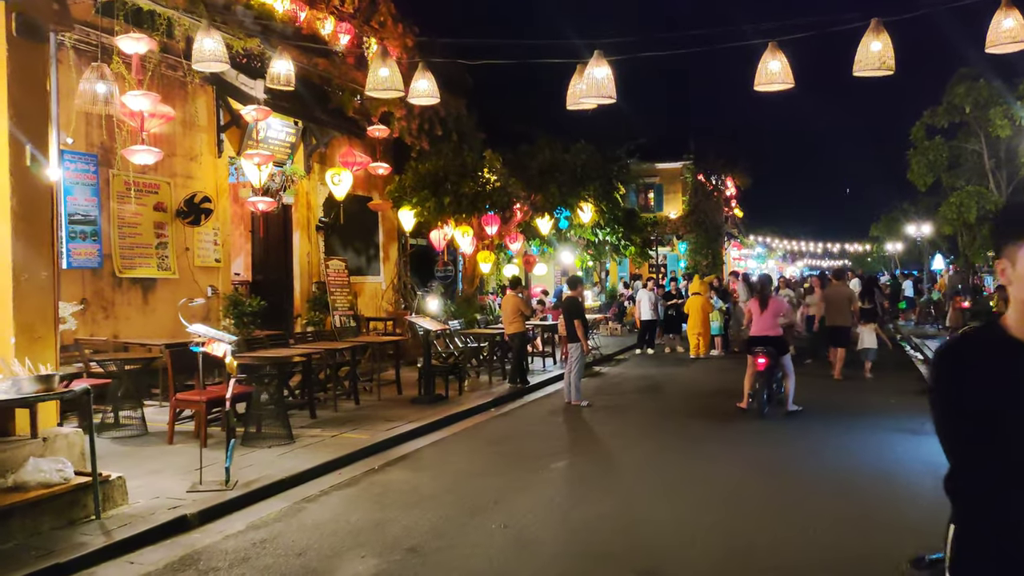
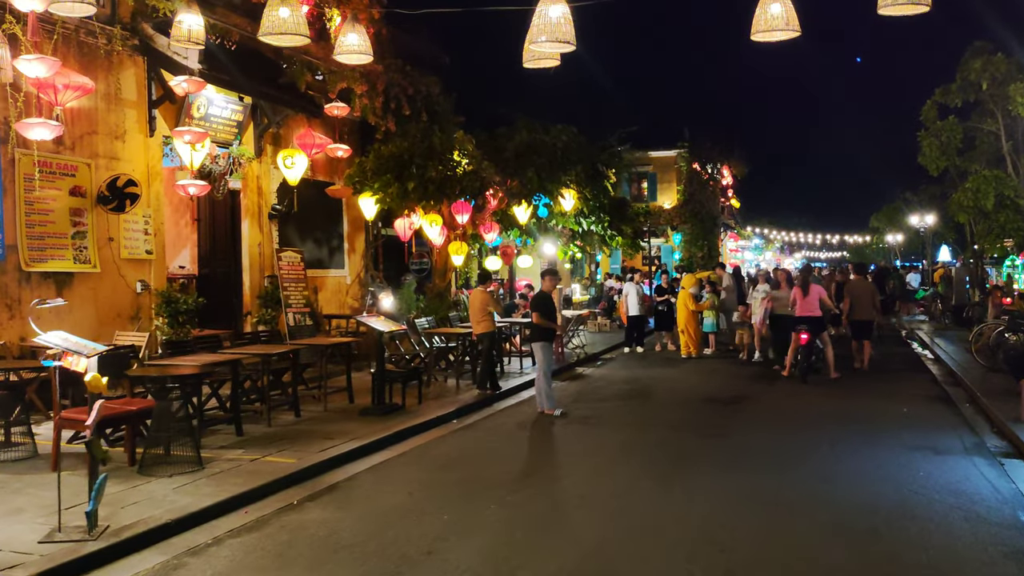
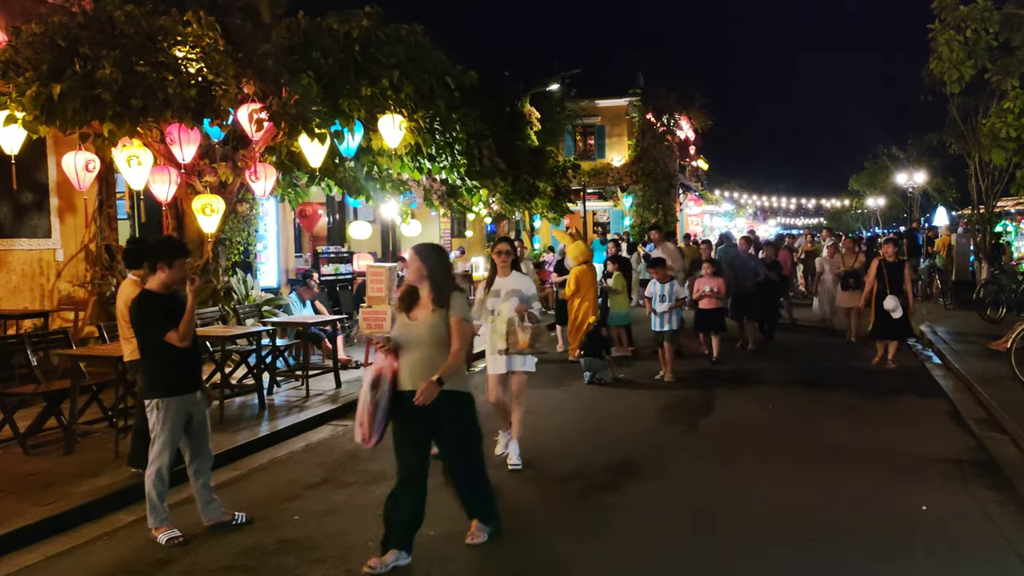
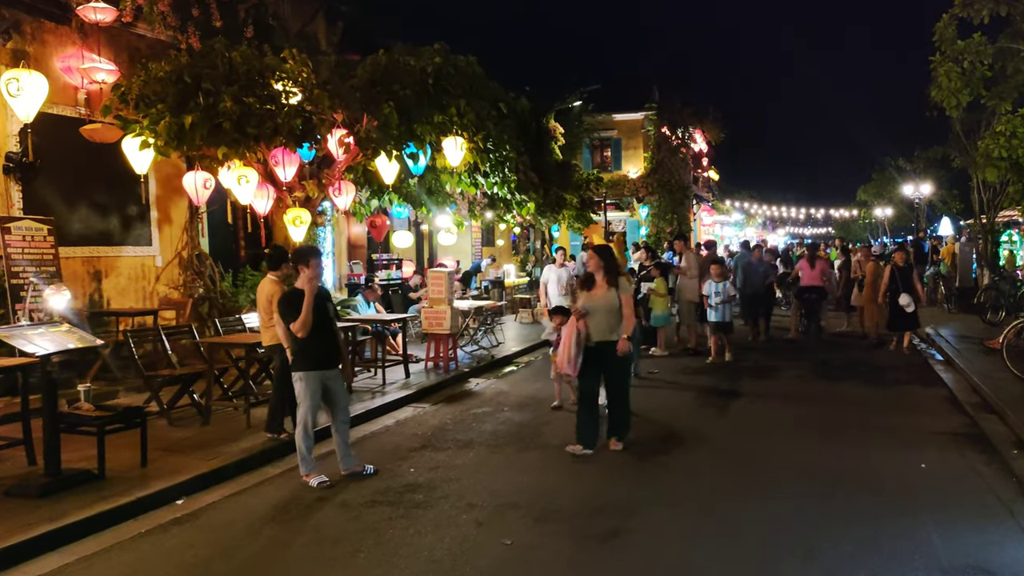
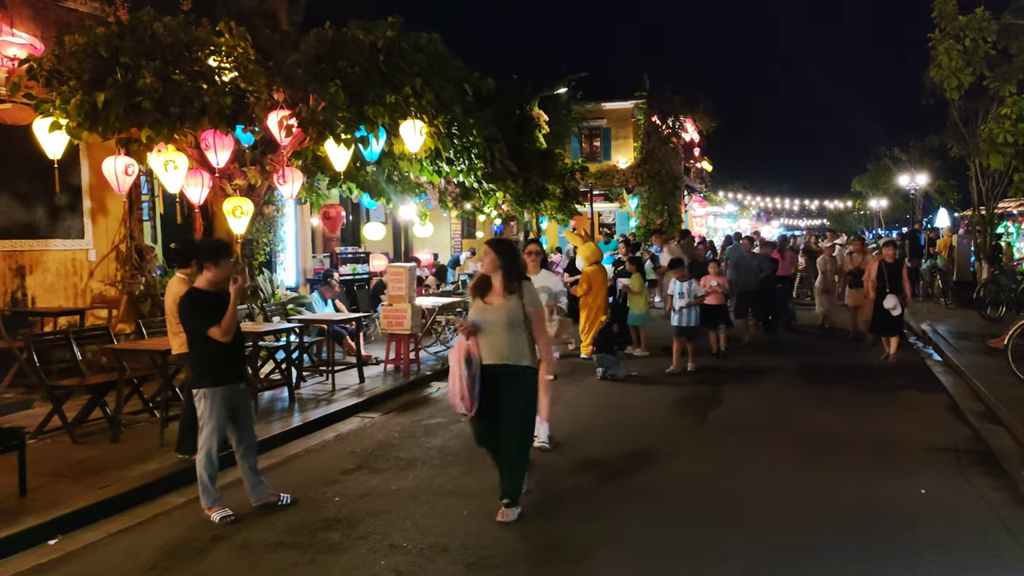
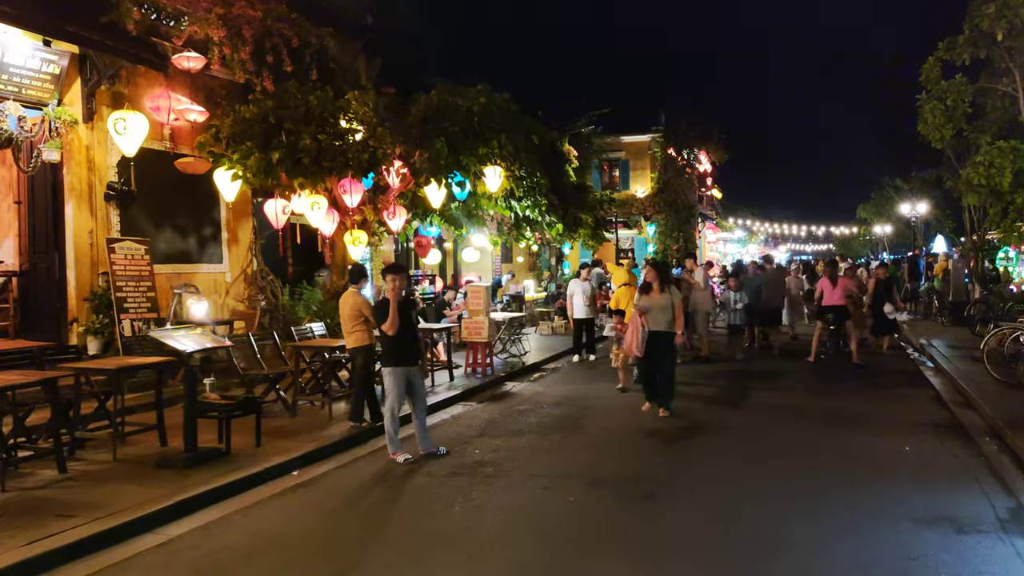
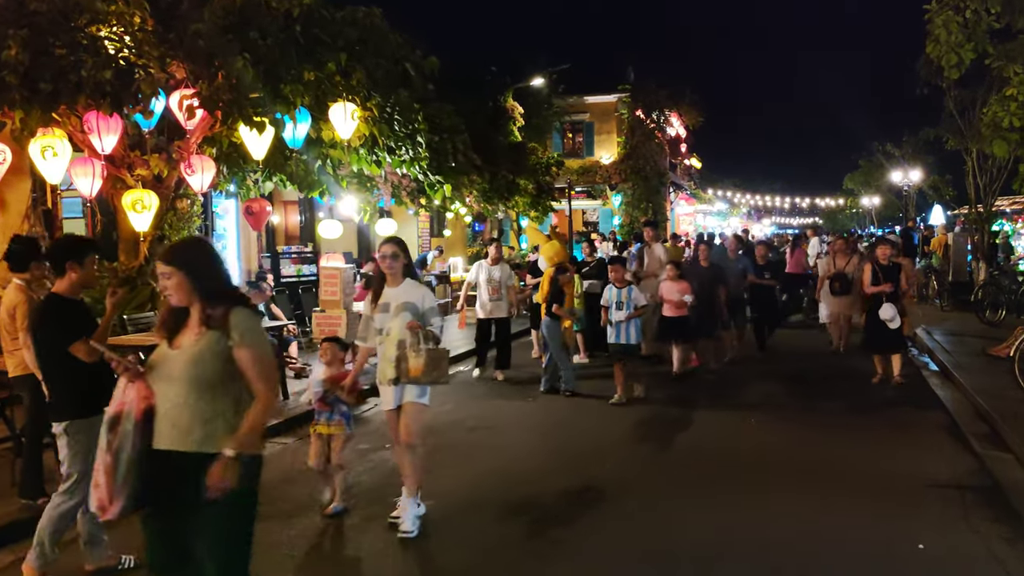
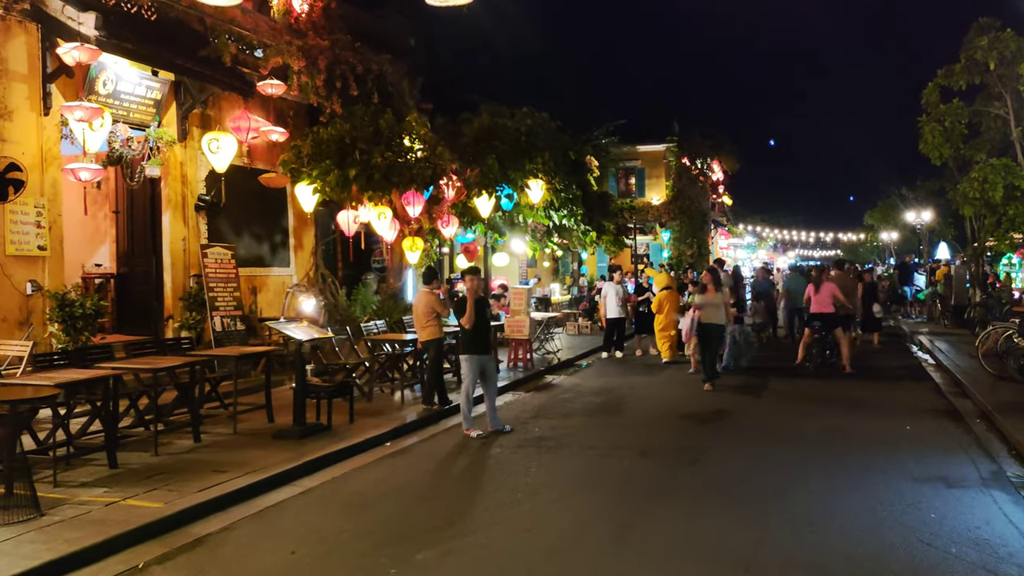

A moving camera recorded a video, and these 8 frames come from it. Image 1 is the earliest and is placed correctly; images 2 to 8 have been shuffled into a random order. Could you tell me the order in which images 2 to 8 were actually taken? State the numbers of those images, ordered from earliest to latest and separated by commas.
2, 8, 6, 4, 5, 3, 7
